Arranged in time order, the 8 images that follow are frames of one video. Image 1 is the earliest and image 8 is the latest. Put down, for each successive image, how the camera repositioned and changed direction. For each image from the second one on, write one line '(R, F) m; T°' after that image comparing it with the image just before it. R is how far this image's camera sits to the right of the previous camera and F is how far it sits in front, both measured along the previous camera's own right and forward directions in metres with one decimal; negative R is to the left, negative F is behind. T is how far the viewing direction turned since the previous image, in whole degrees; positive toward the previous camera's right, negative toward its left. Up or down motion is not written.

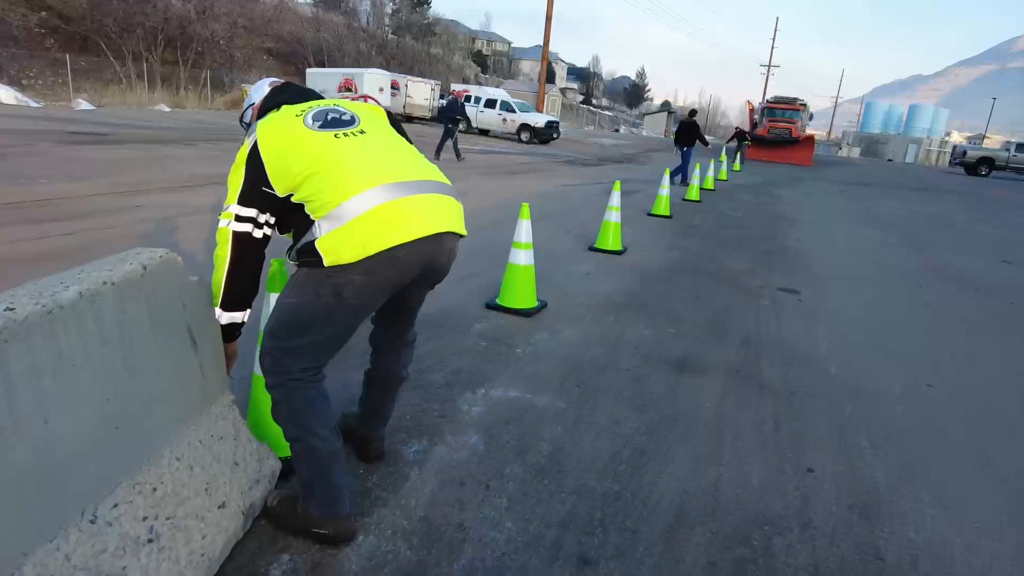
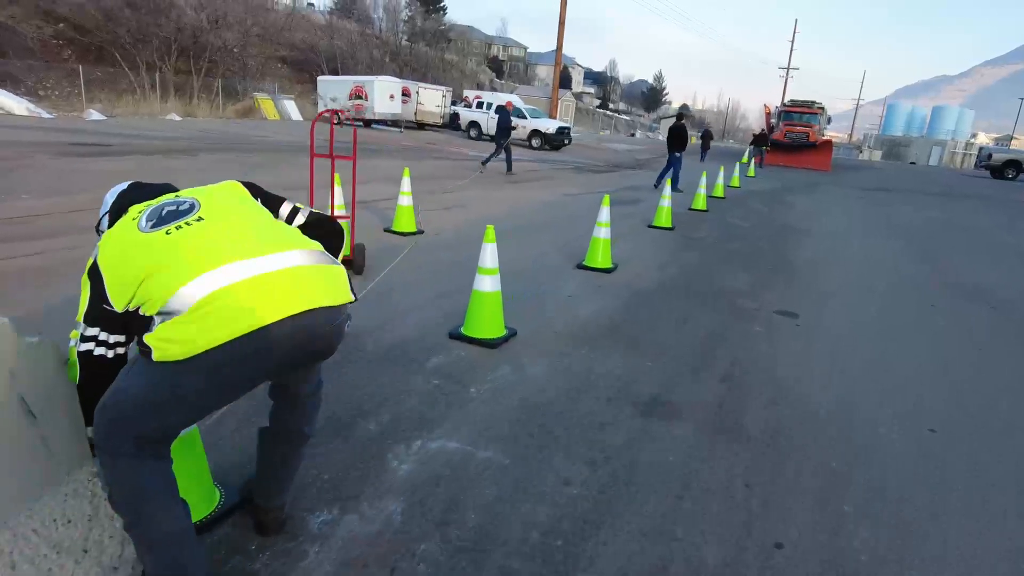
(+0.4, +0.4) m; -2°
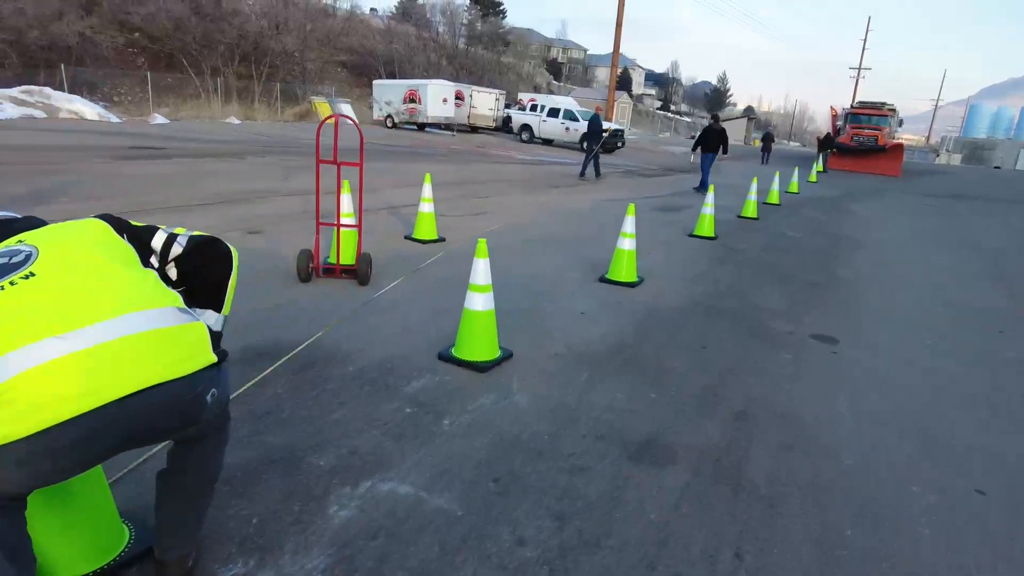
(+0.4, +0.4) m; -5°
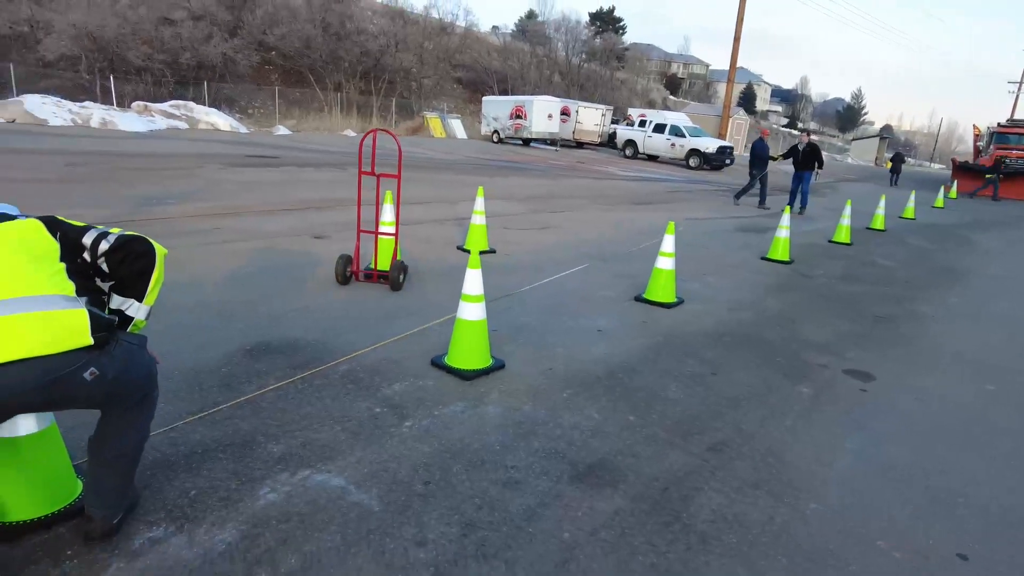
(+0.8, 0.0) m; -10°
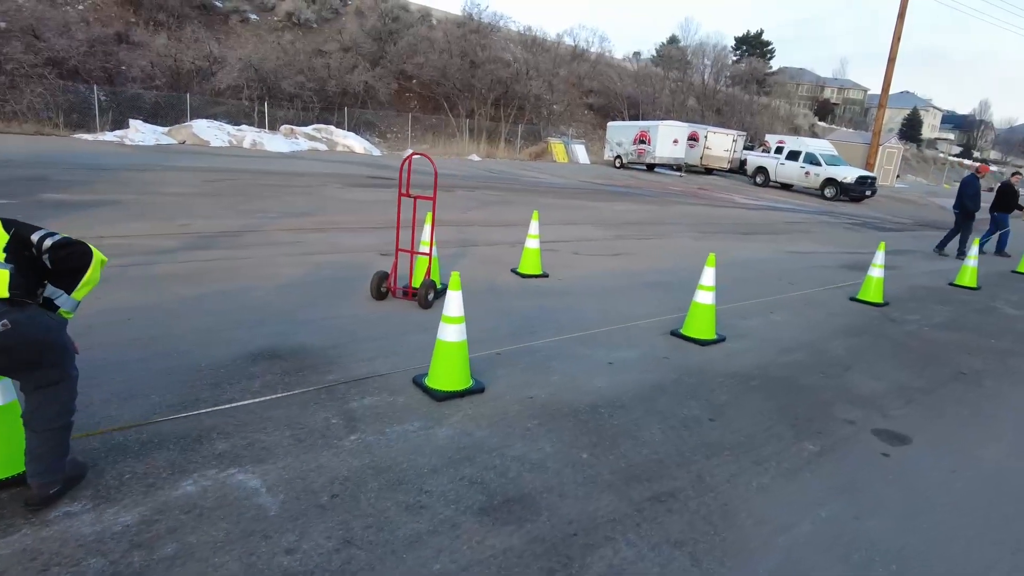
(+1.0, +0.1) m; -12°
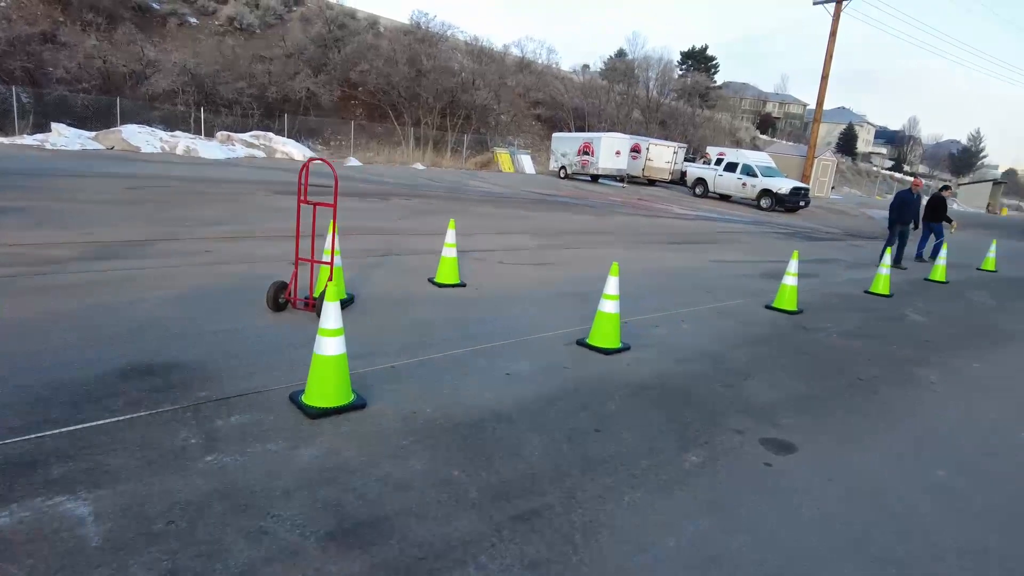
(+0.5, +0.1) m; +4°
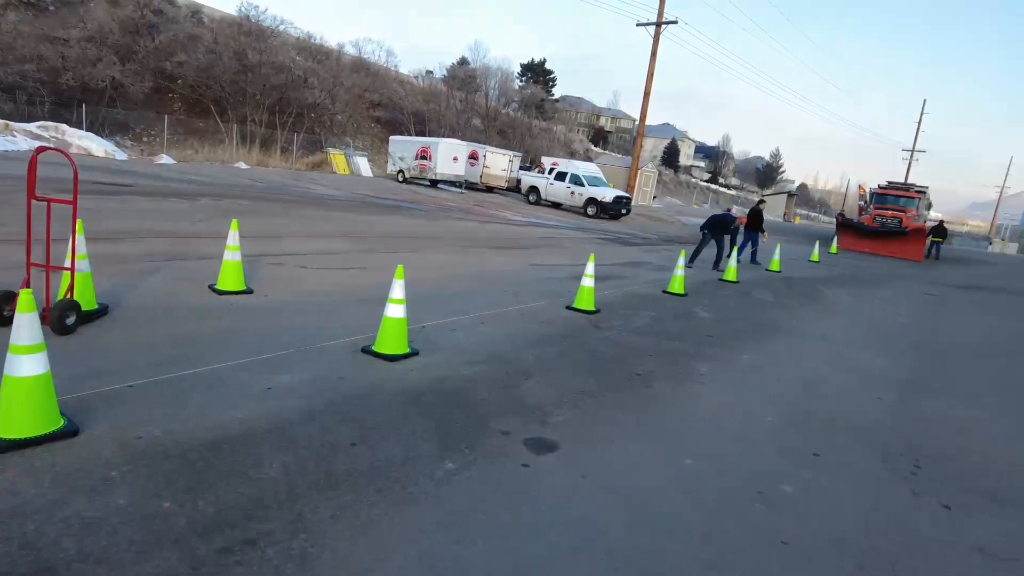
(+0.6, +0.1) m; +13°
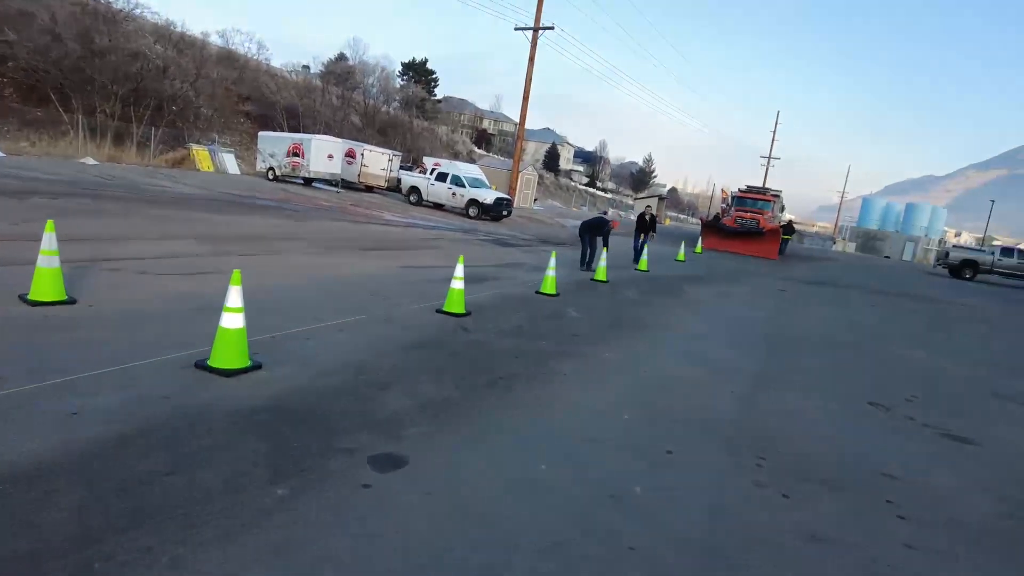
(+0.3, +0.2) m; +10°
